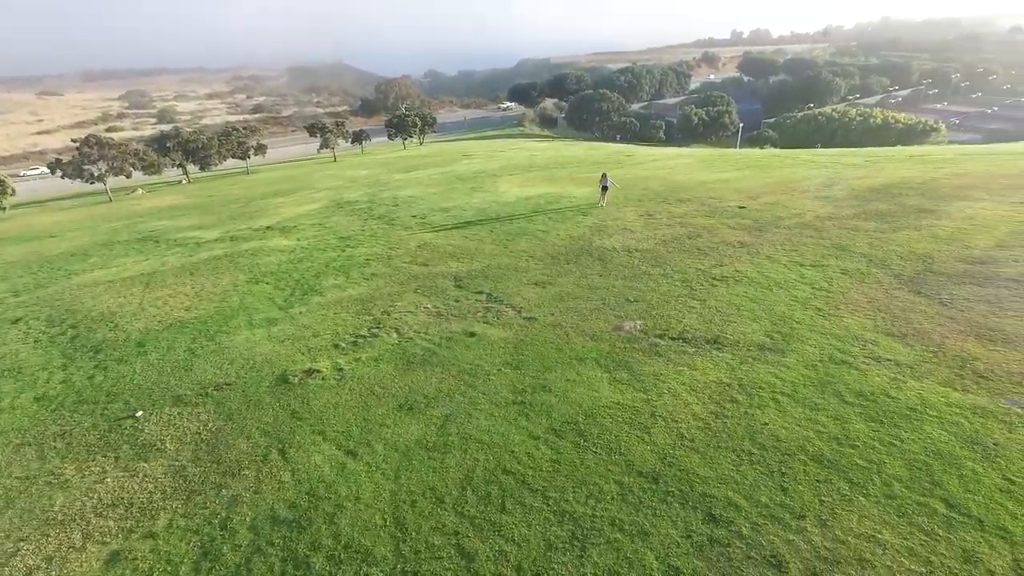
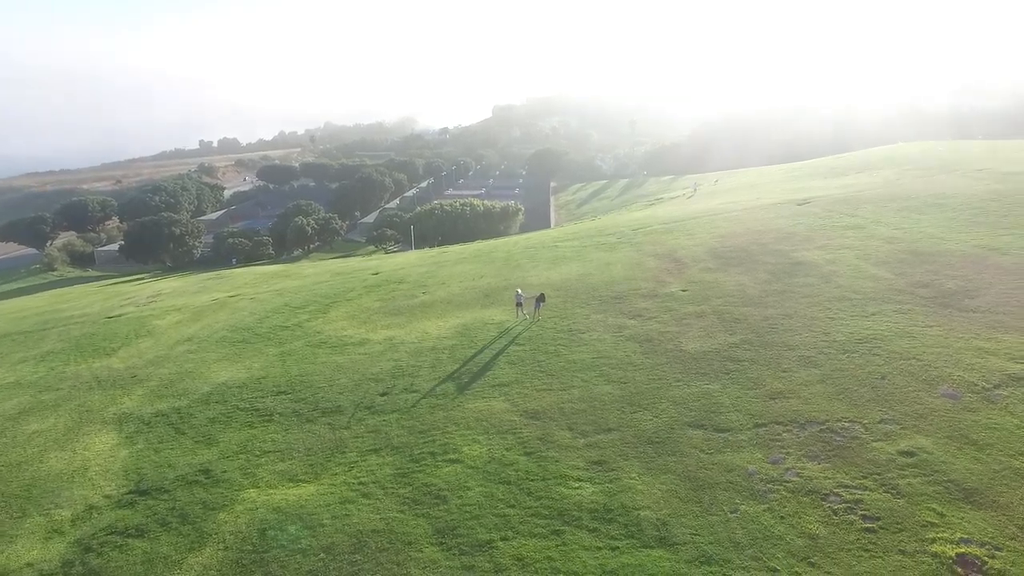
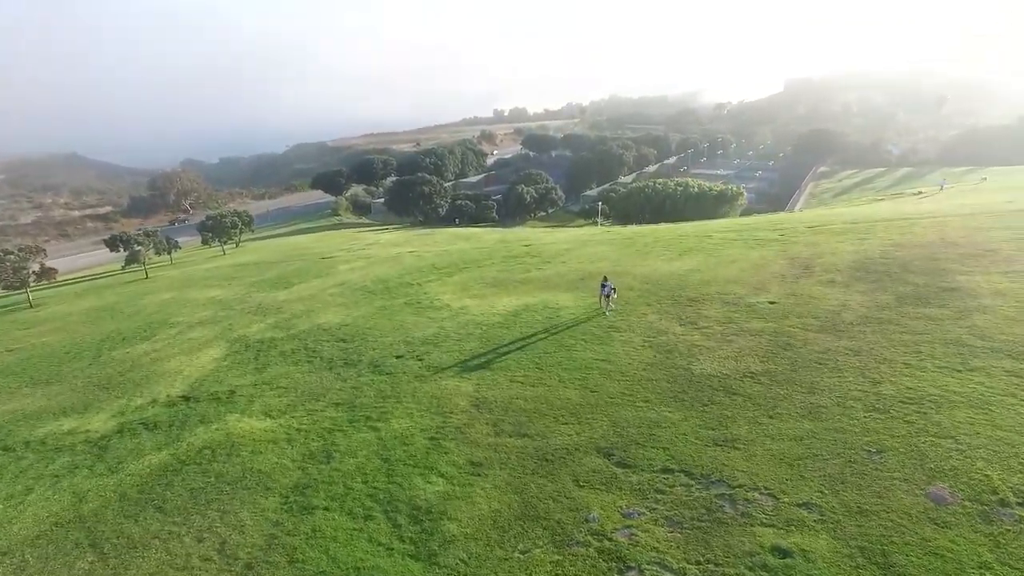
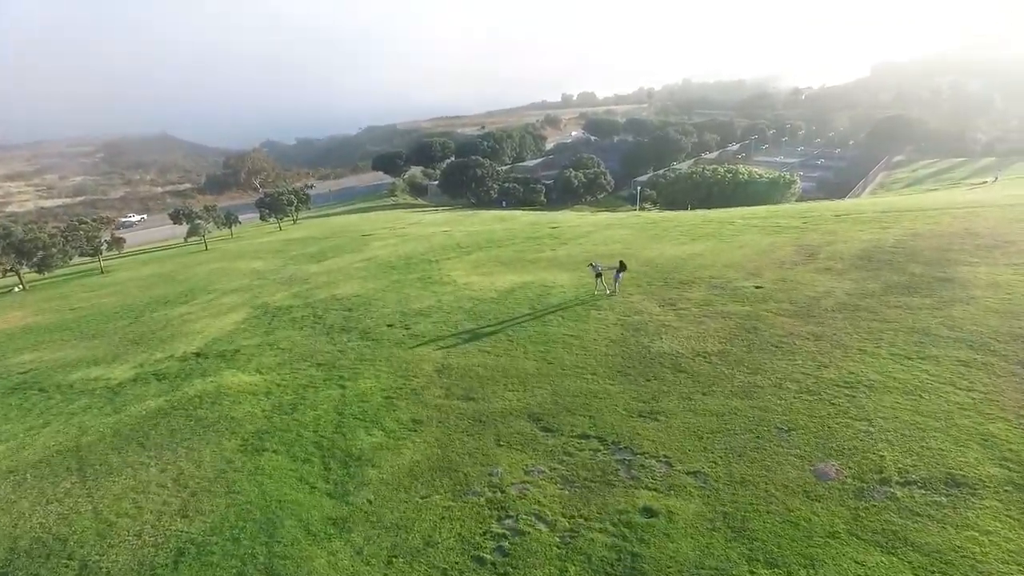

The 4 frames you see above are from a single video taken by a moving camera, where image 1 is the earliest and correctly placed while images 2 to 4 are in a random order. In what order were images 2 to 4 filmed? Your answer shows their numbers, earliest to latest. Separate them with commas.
4, 3, 2
